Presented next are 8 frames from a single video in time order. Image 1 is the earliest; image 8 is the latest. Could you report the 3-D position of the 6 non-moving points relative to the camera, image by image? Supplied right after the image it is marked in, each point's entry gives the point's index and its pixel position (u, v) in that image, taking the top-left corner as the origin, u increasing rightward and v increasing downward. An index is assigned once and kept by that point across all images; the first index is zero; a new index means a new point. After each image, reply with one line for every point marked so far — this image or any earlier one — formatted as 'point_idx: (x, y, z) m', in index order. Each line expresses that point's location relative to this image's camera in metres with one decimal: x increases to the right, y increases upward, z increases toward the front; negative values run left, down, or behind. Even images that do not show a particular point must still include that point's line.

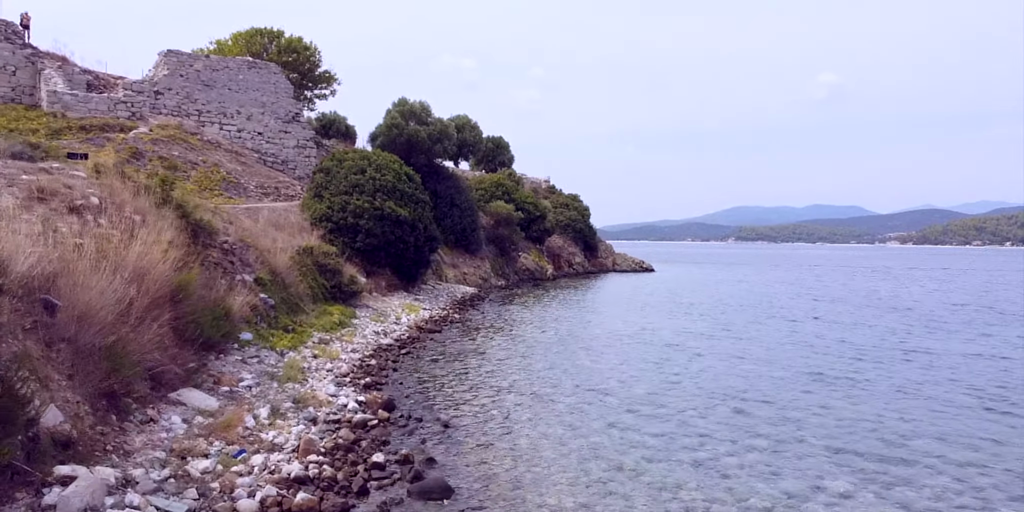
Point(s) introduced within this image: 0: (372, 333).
0: (-3.5, -1.9, +19.9) m
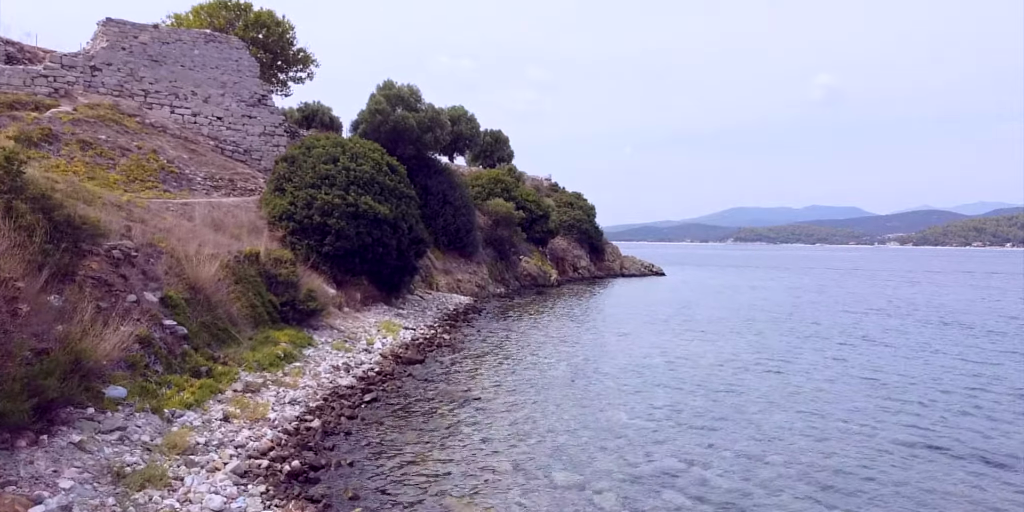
0: (-3.4, -2.1, +14.9) m
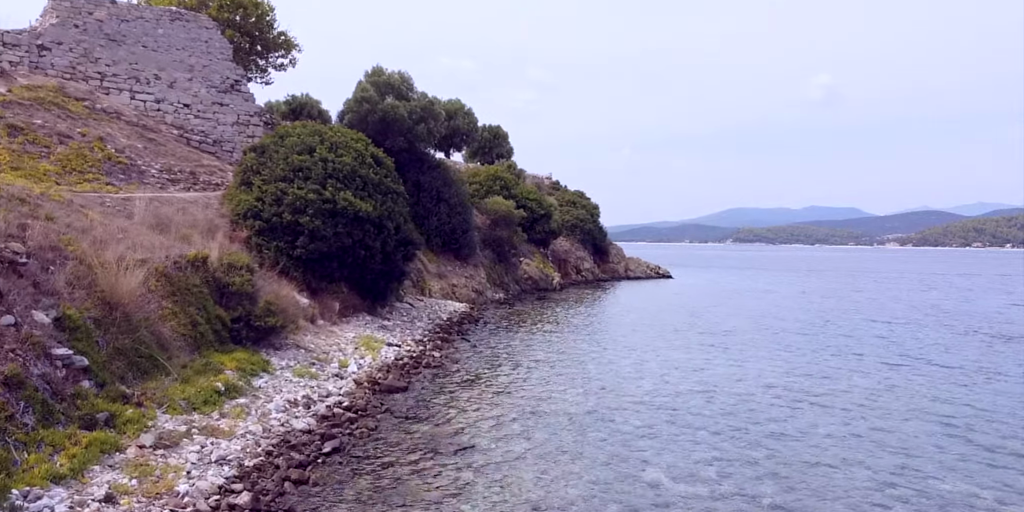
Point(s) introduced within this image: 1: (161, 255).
0: (-3.4, -2.2, +11.8) m
1: (-6.0, 0.0, +13.8) m
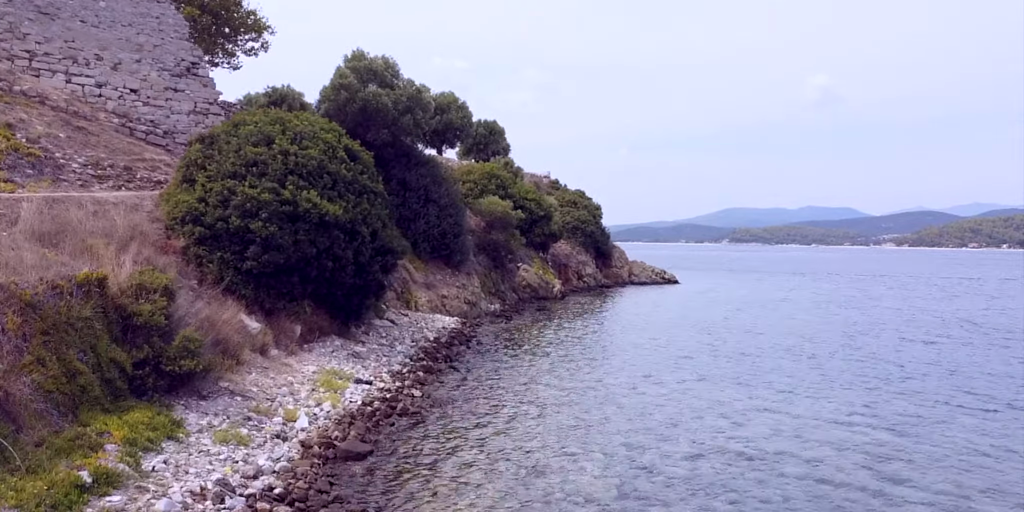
0: (-3.4, -2.5, +8.1) m
1: (-6.0, -0.3, +10.1) m
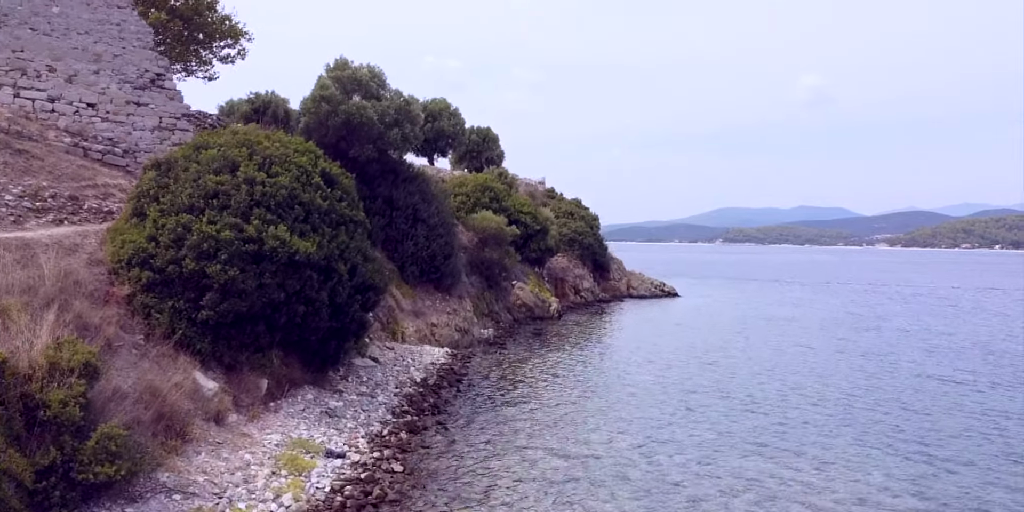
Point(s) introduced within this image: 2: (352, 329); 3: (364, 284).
0: (-3.4, -3.3, +6.0) m
1: (-6.0, -1.1, +8.0) m
2: (-3.6, -1.6, +18.0) m
3: (-3.3, -0.6, +18.1) m
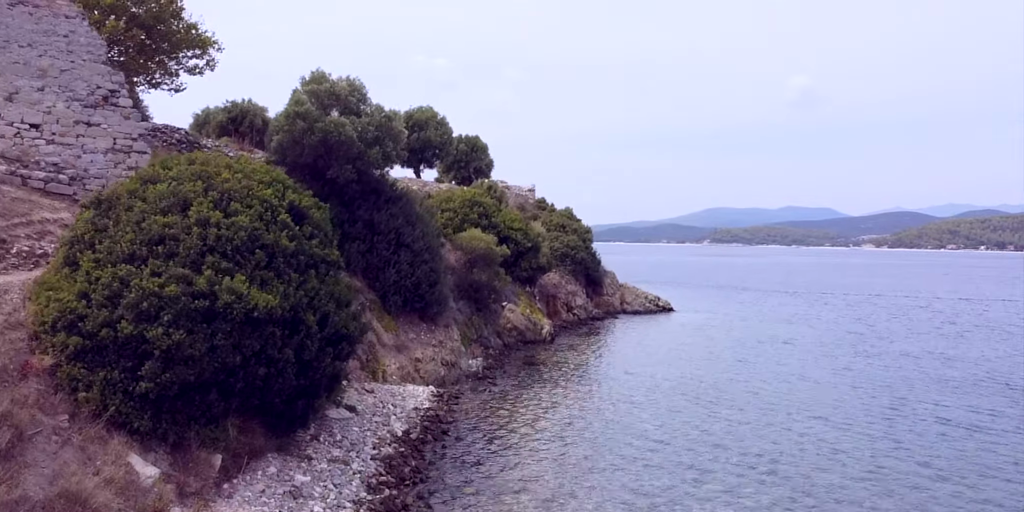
0: (-3.4, -4.3, +4.0) m
1: (-6.0, -2.0, +5.9) m
2: (-3.7, -2.6, +15.9) m
3: (-3.5, -1.6, +16.0) m
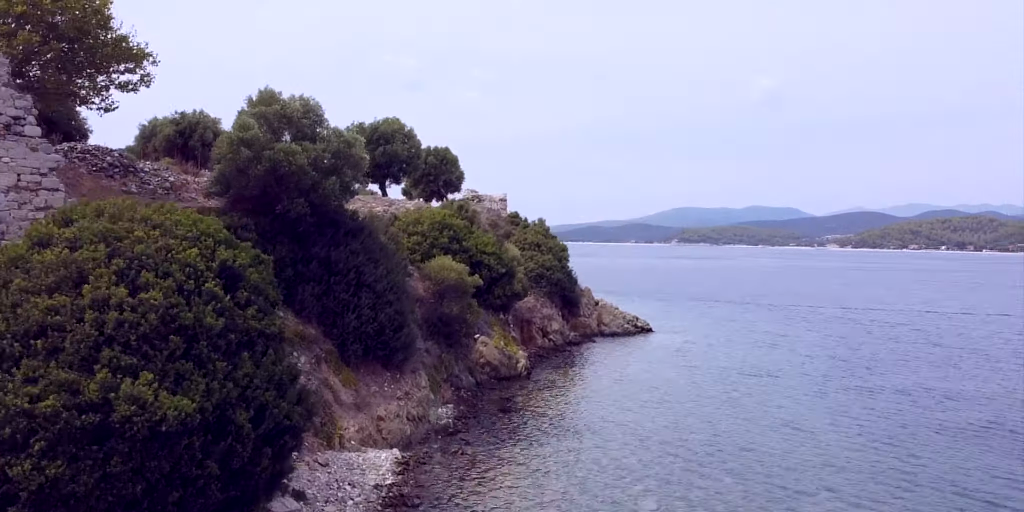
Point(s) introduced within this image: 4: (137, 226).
0: (-3.2, -5.5, +1.1) m
1: (-6.0, -3.3, +2.9) m
2: (-4.1, -3.8, +13.0) m
3: (-3.8, -2.8, +13.1) m
4: (-6.2, +0.5, +13.4) m
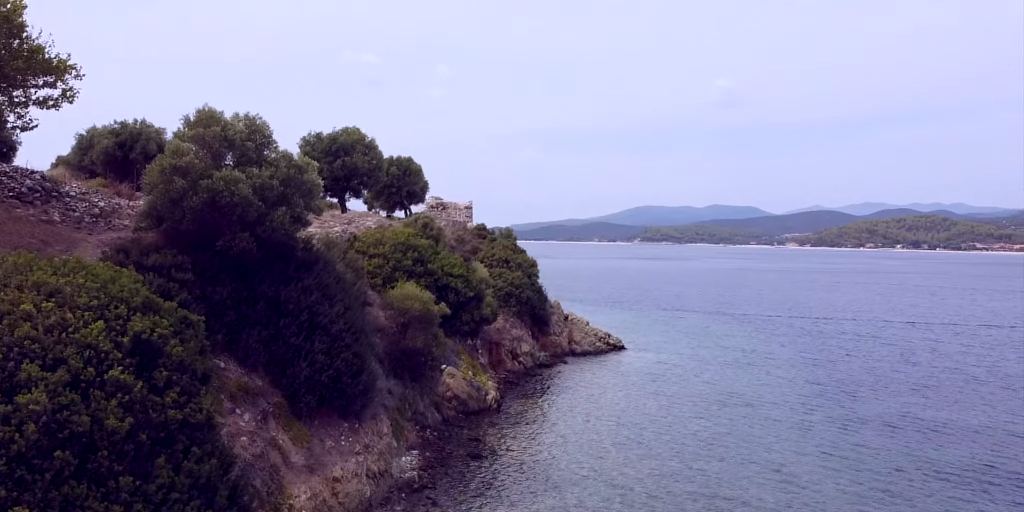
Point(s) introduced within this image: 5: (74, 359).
0: (-3.0, -6.6, -1.3) m
1: (-5.8, -4.3, +0.3) m
2: (-4.4, -4.8, +10.6) m
3: (-4.1, -3.8, +10.6) m
4: (-6.5, -0.5, +10.8) m
5: (-5.5, -1.3, +10.0) m
